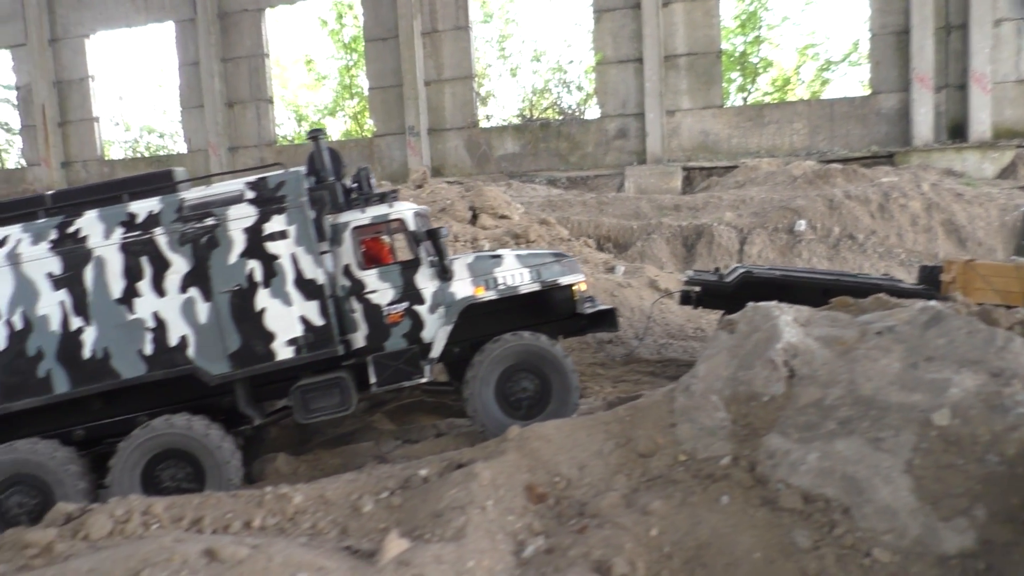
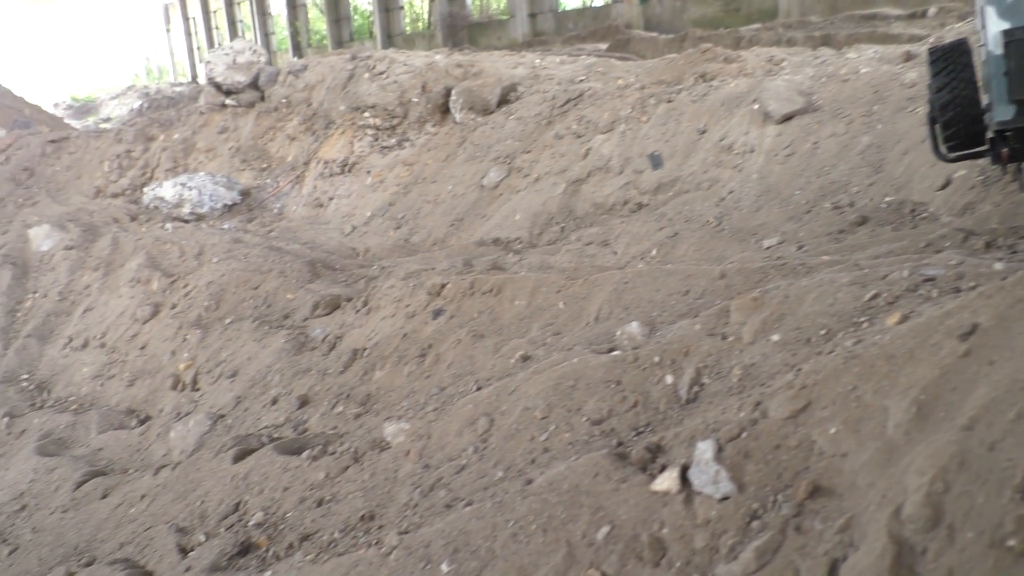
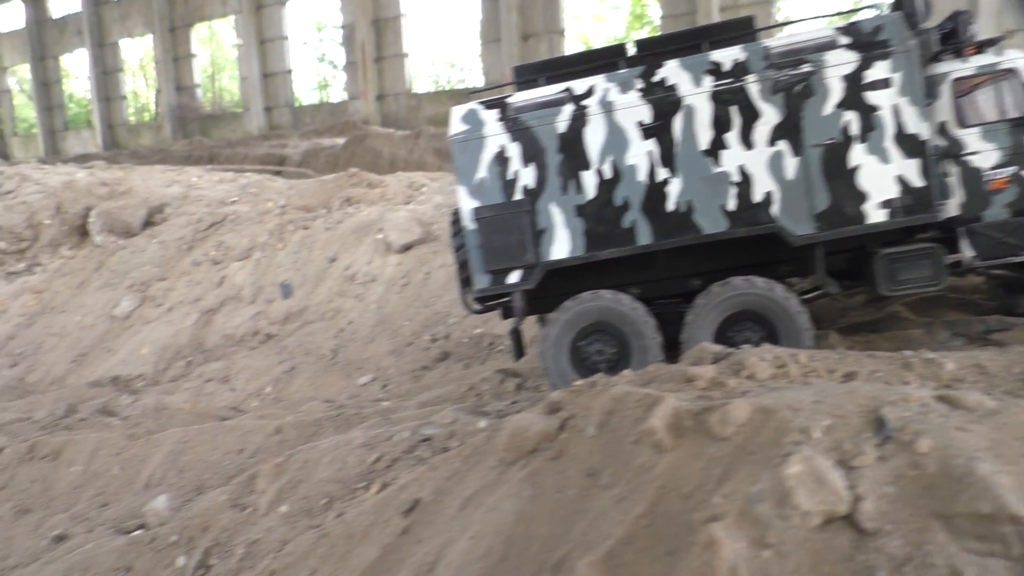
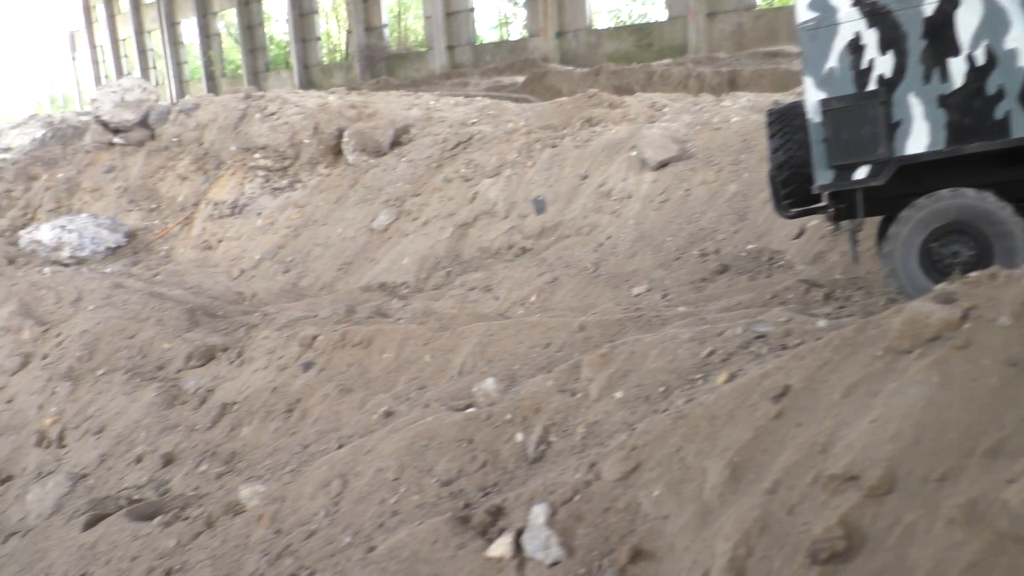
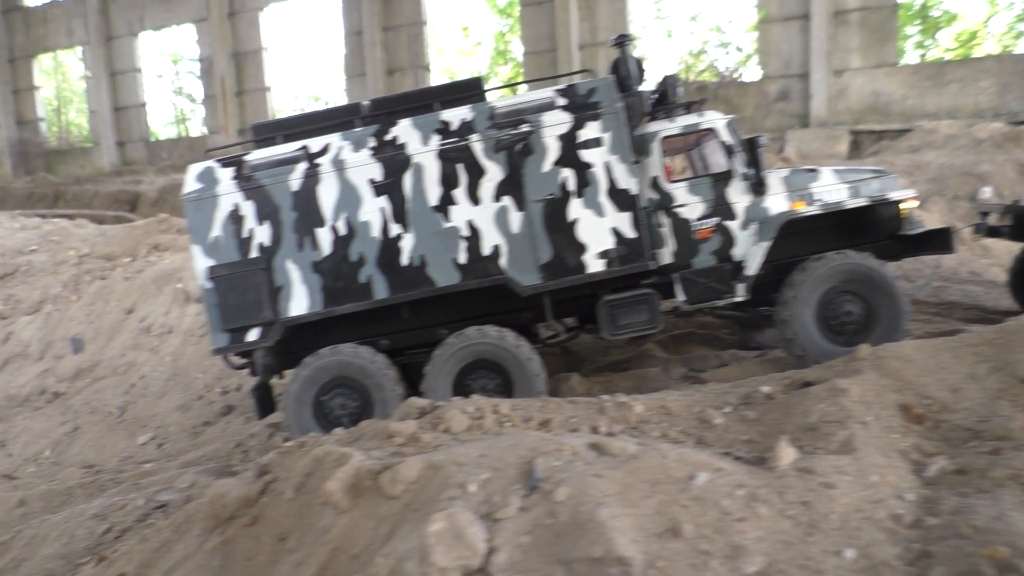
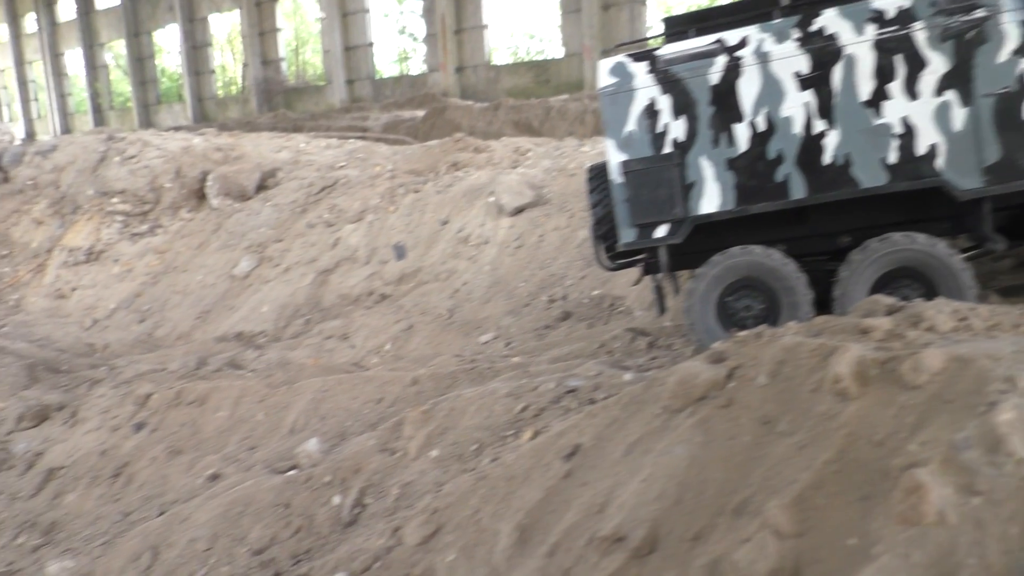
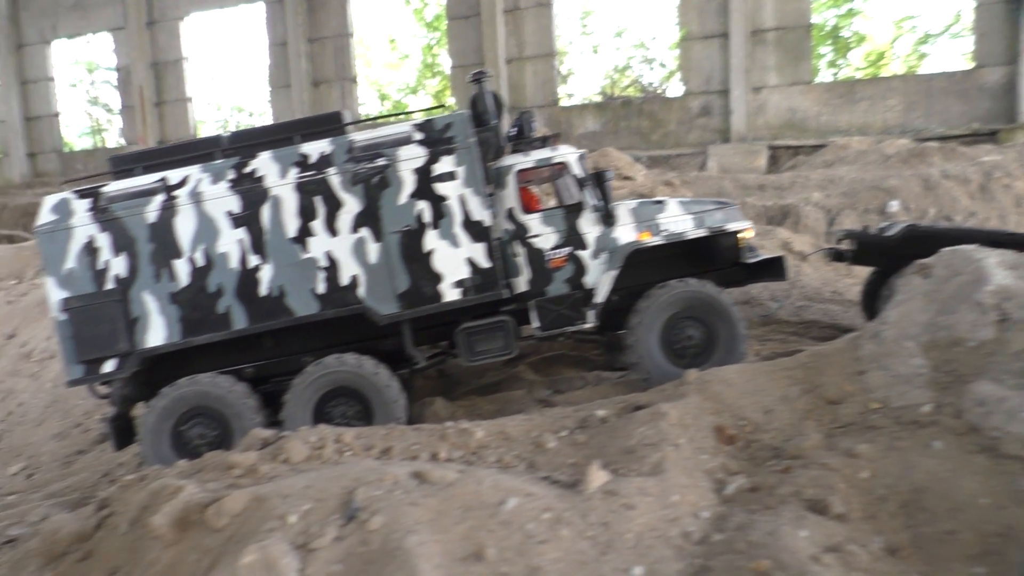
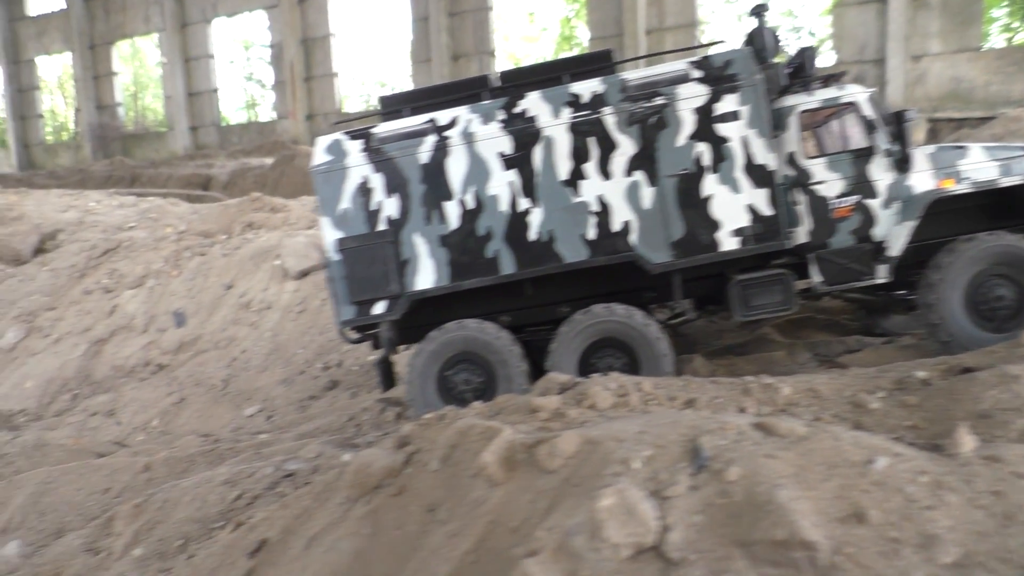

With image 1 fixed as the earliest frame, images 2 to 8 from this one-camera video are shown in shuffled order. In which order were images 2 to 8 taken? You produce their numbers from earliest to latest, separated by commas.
7, 5, 8, 3, 6, 4, 2
